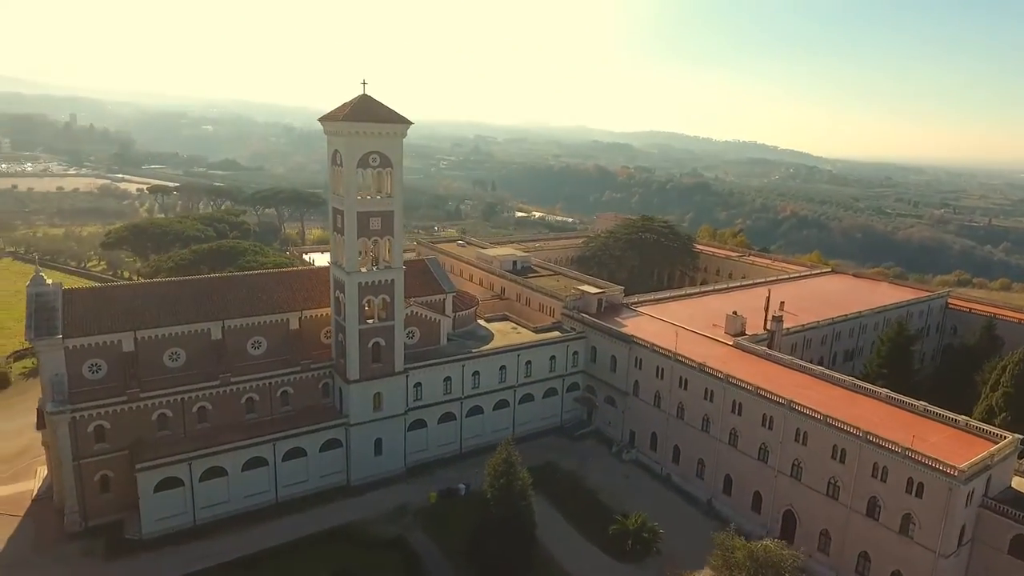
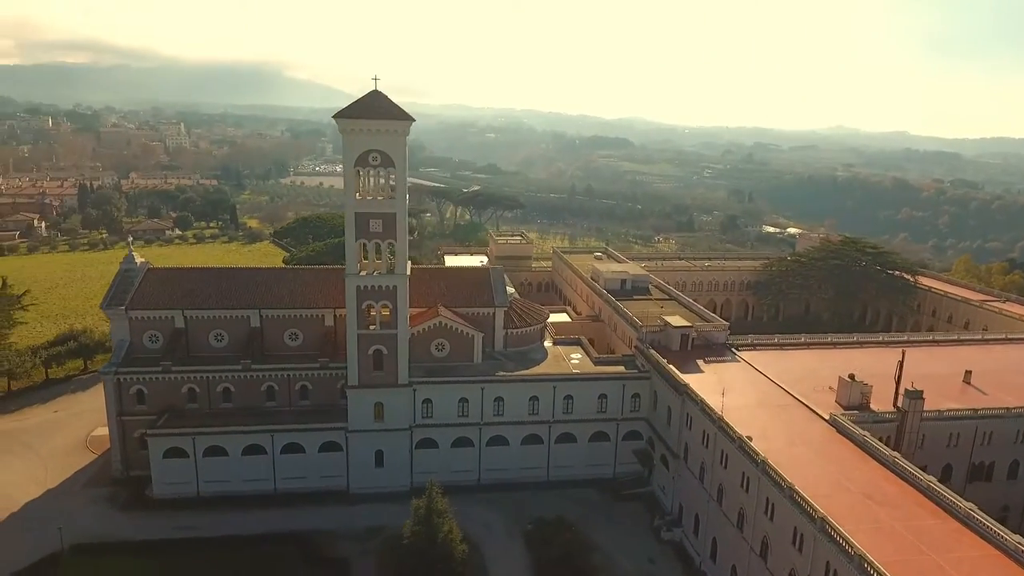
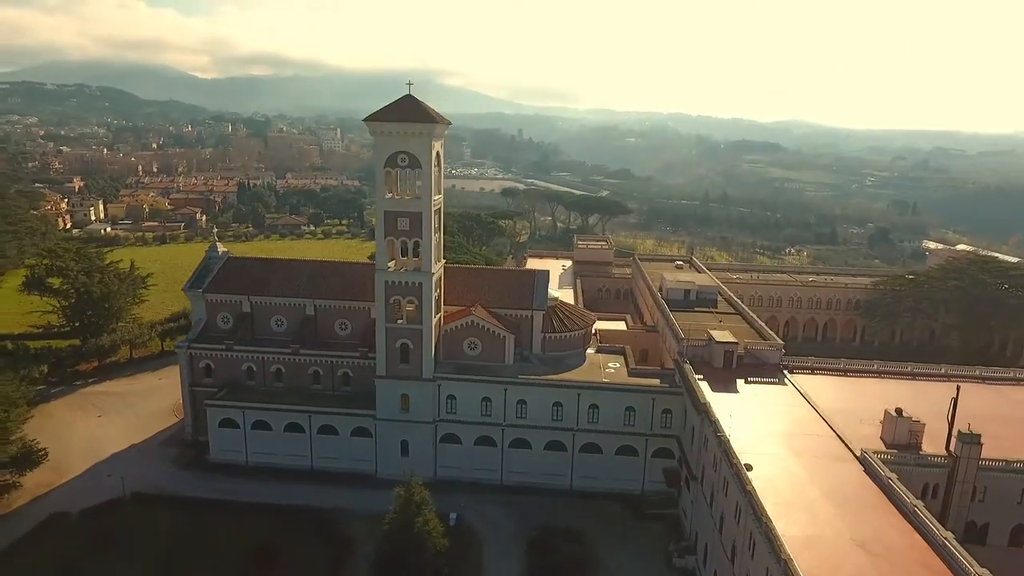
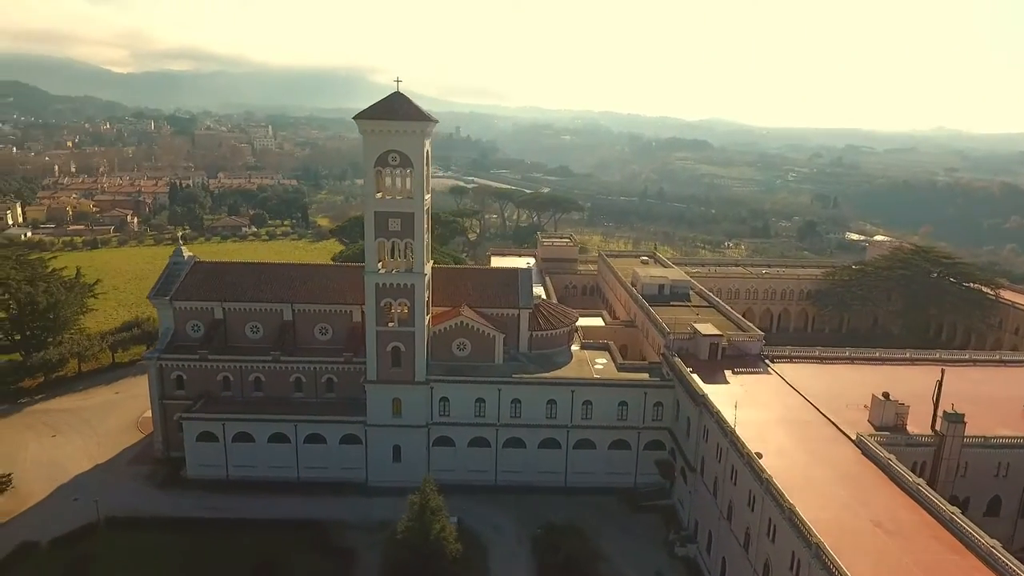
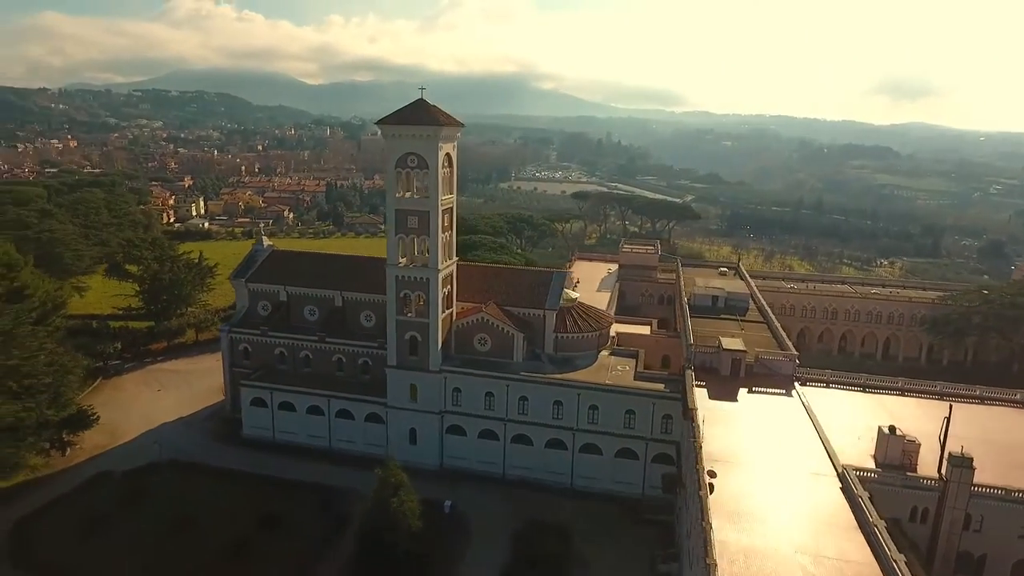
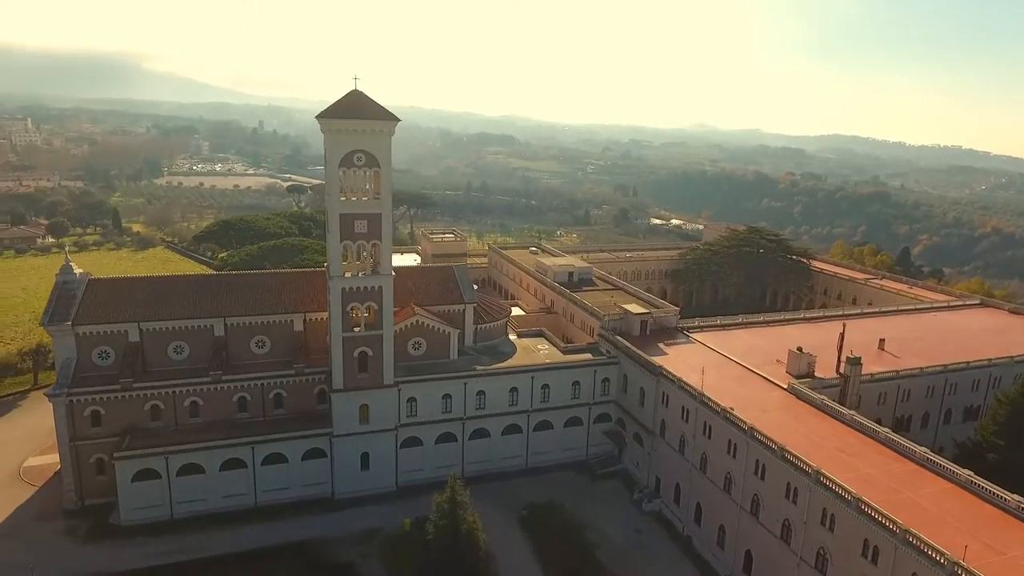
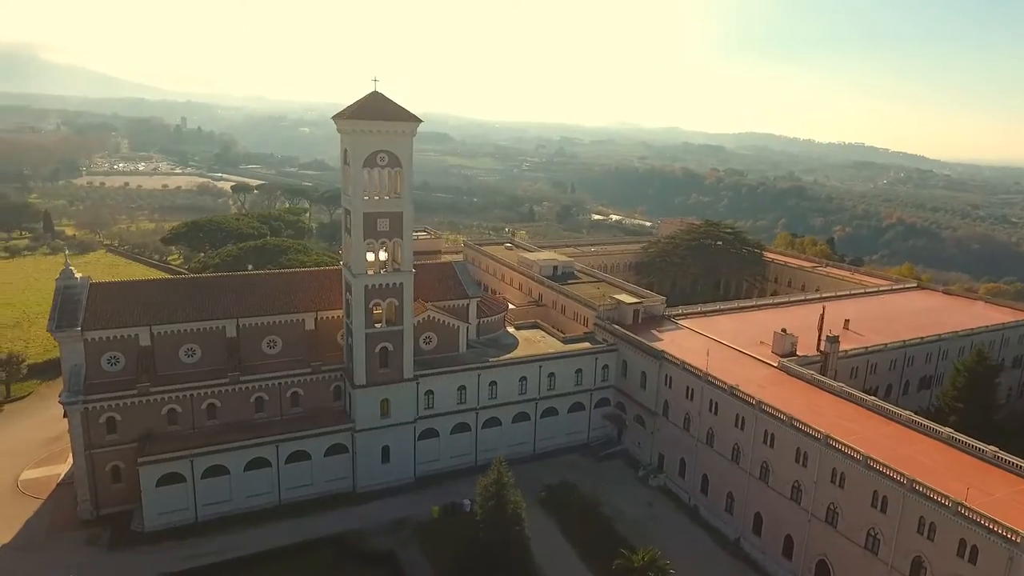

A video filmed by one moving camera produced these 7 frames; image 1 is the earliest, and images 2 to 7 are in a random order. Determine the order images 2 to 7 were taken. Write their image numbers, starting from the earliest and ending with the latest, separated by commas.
7, 6, 2, 4, 3, 5
